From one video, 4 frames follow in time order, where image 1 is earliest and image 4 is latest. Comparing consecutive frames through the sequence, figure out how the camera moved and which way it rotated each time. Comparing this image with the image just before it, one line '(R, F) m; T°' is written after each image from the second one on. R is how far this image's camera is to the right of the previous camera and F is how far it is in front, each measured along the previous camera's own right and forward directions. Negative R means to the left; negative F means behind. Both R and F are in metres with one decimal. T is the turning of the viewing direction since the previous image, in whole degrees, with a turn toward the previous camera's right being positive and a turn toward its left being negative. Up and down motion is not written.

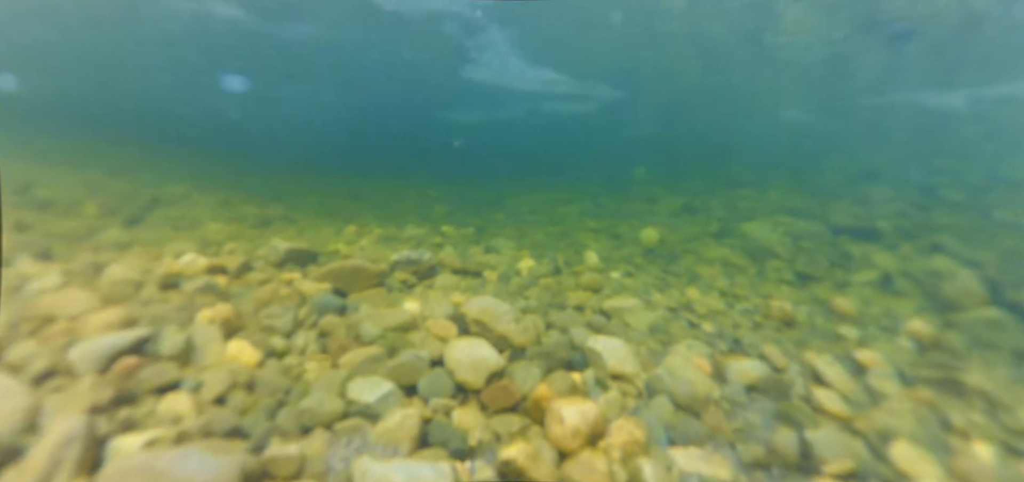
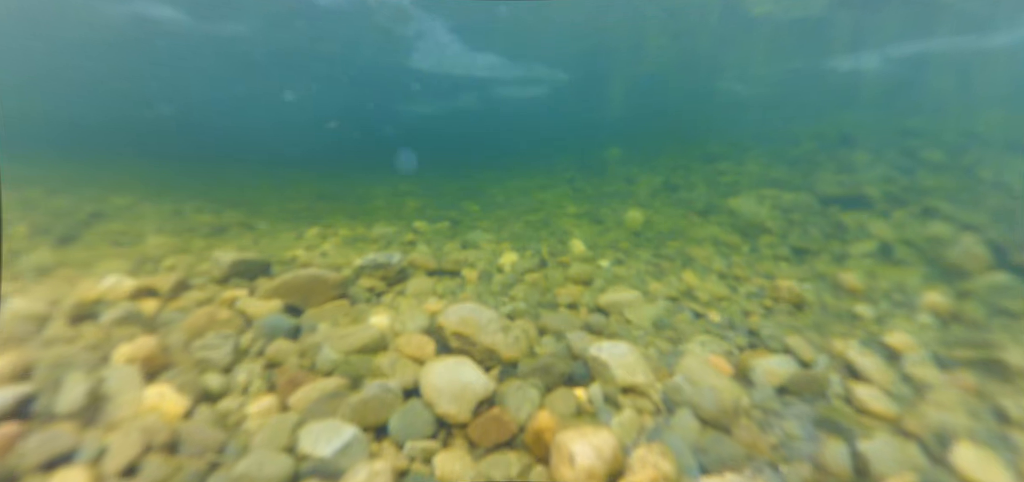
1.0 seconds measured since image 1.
(0.0, +0.4) m; +3°
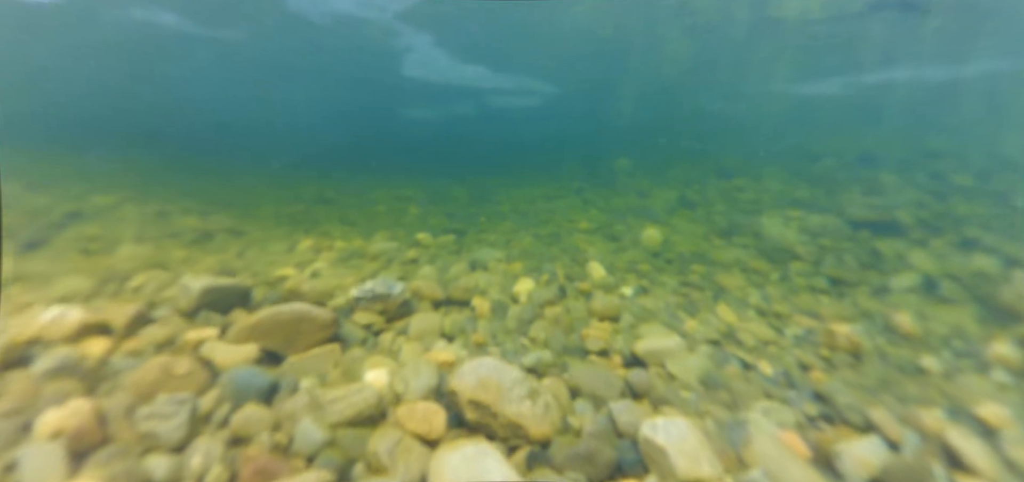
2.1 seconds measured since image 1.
(-0.1, +0.4) m; 0°
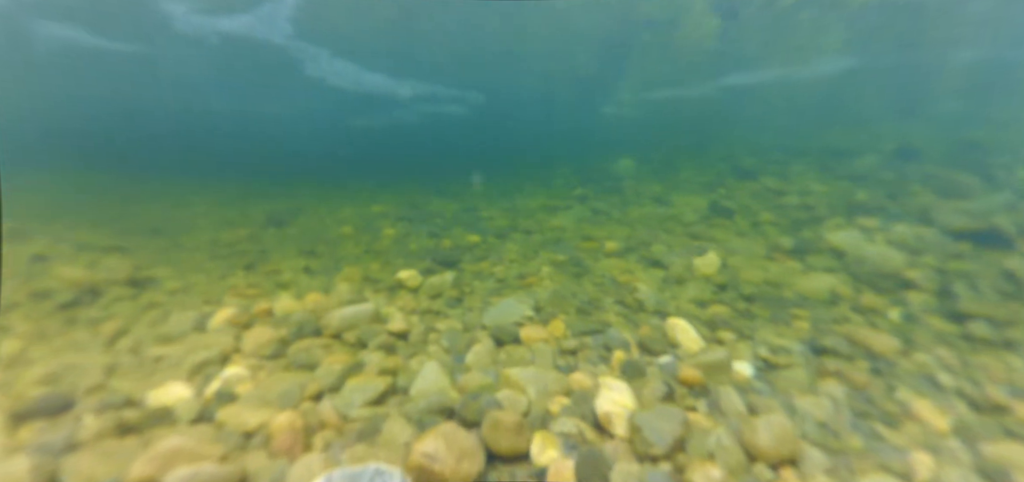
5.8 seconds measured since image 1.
(-0.4, +1.5) m; +4°
